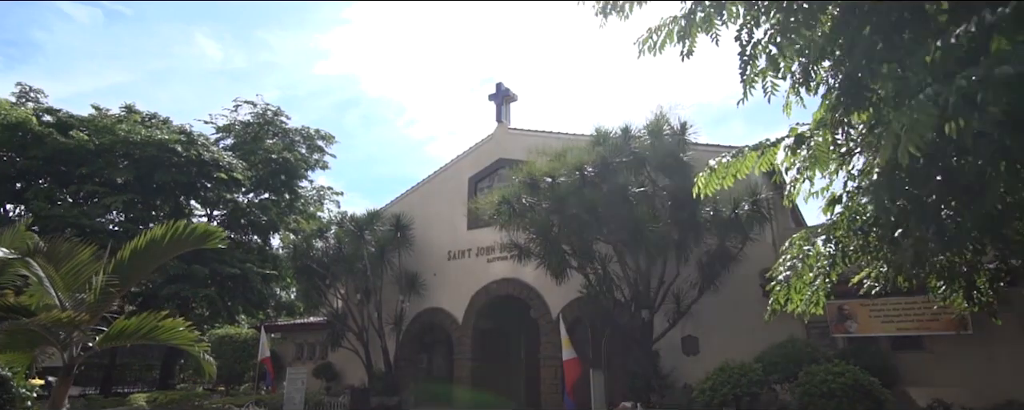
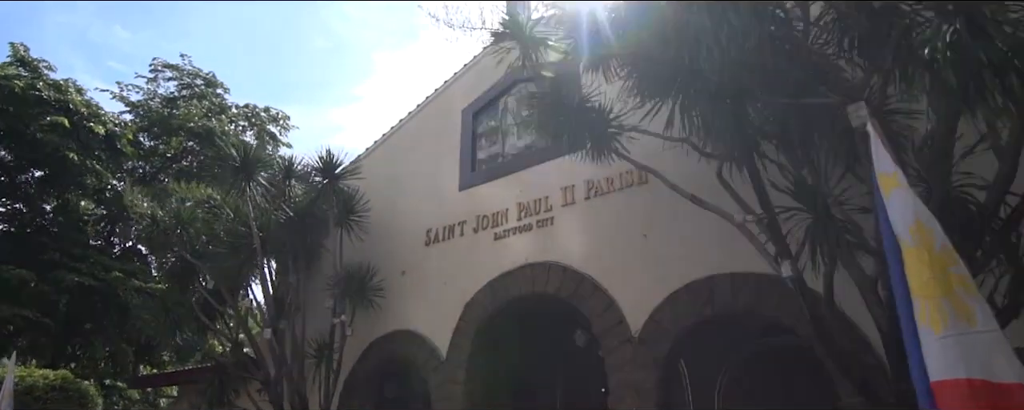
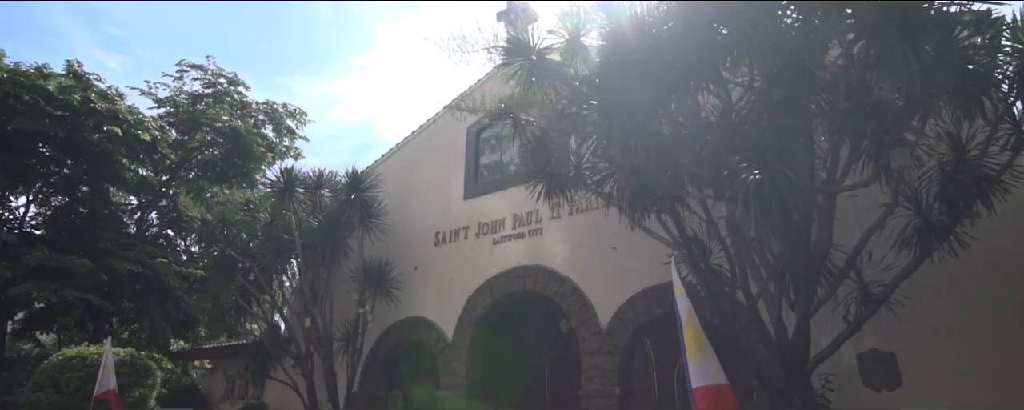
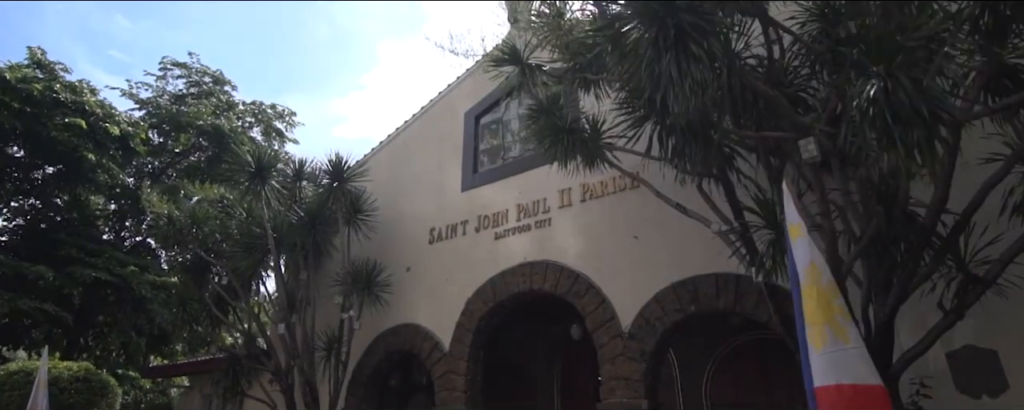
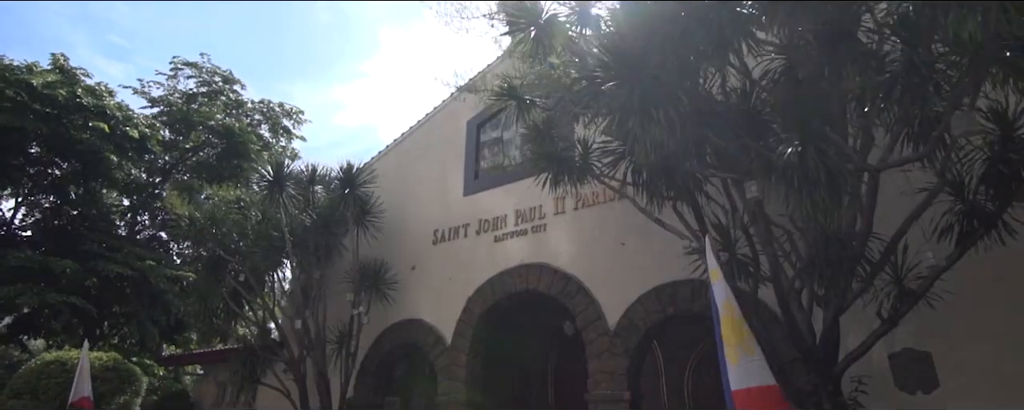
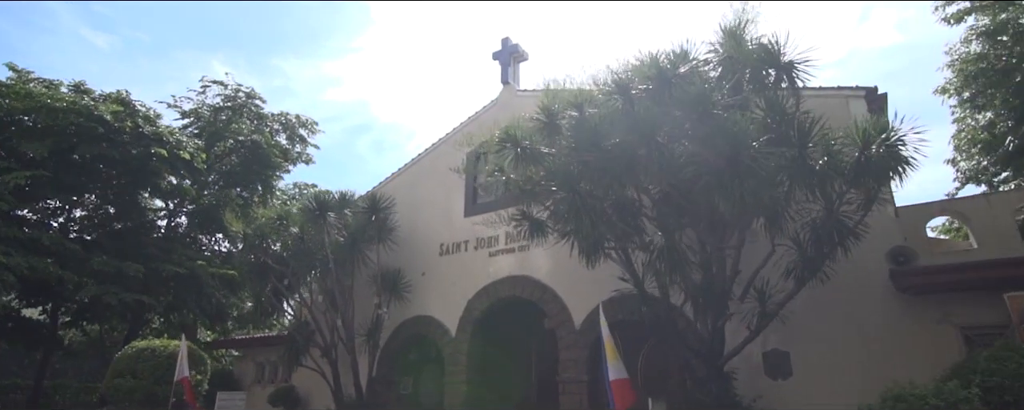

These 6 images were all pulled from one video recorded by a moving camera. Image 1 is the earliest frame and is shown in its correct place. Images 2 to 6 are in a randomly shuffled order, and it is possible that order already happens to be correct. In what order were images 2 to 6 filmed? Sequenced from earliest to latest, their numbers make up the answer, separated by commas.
6, 3, 5, 4, 2
